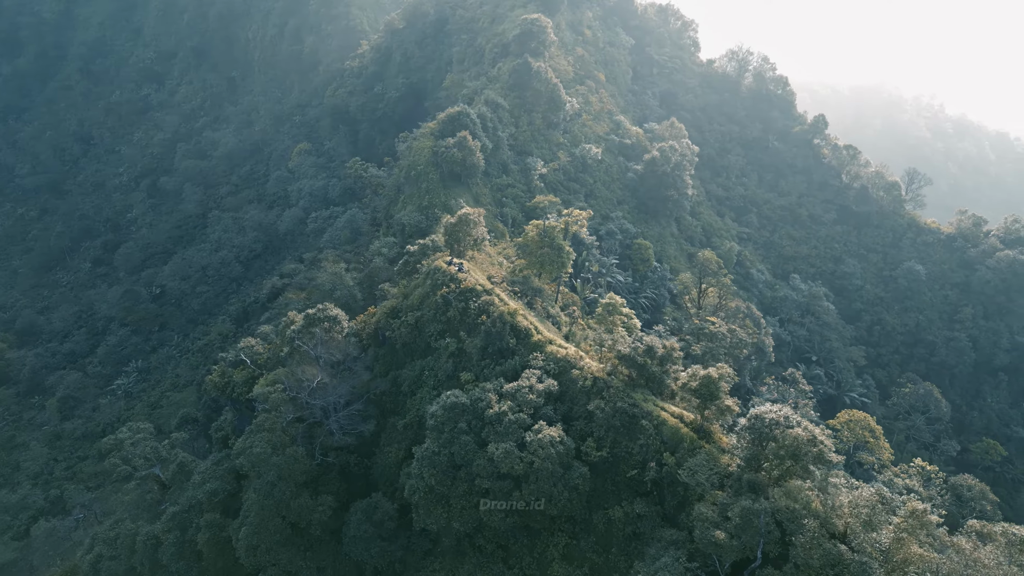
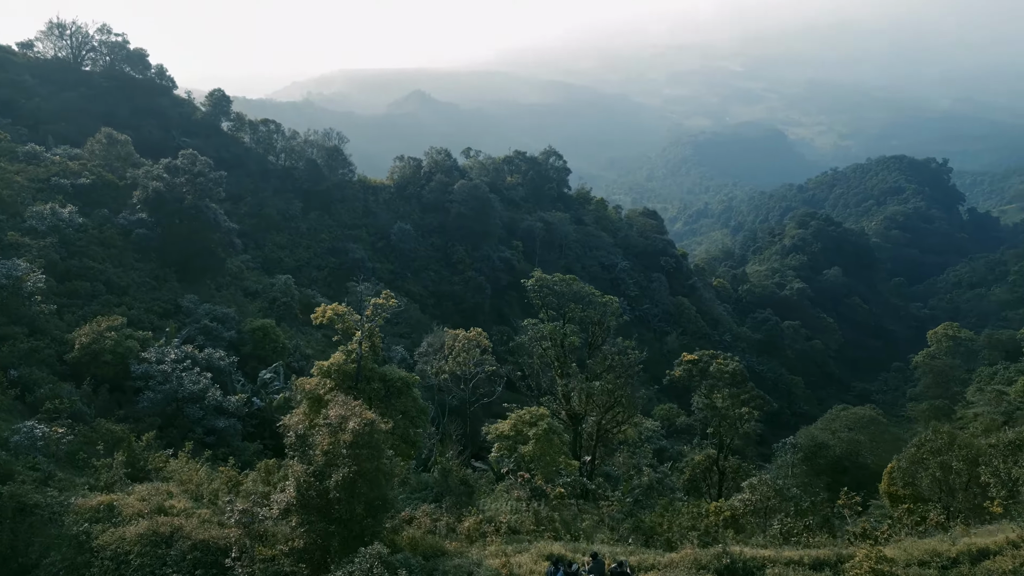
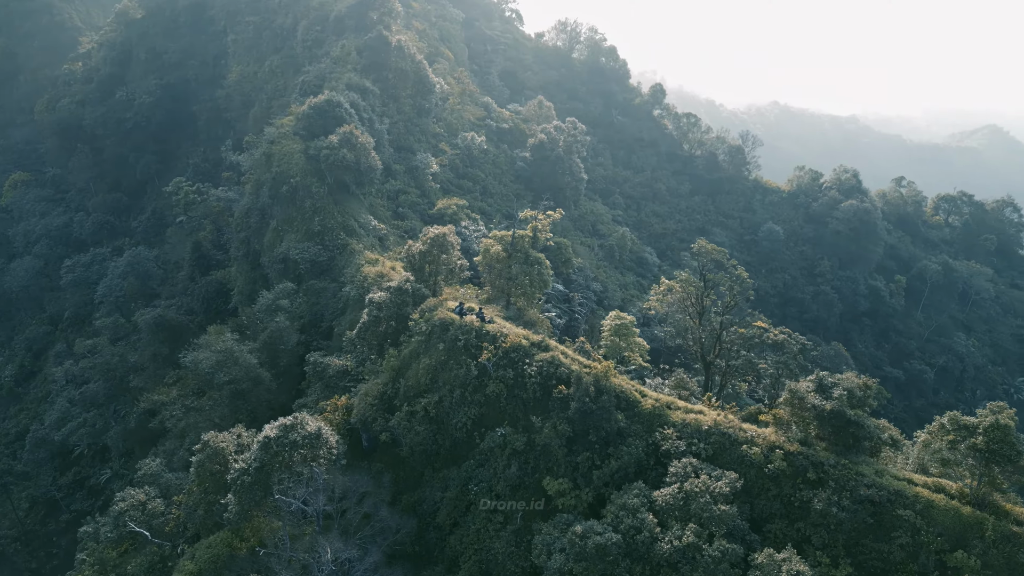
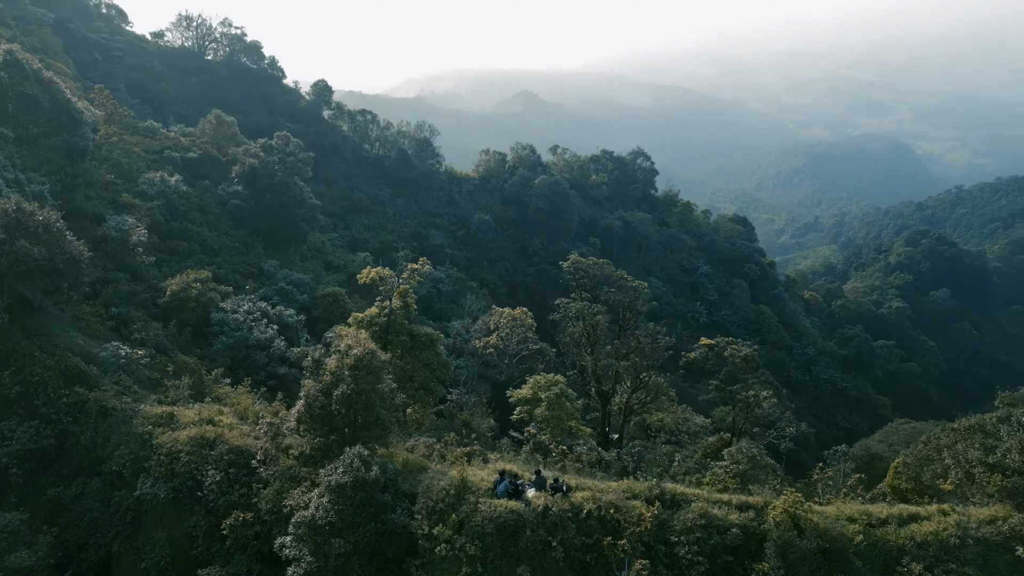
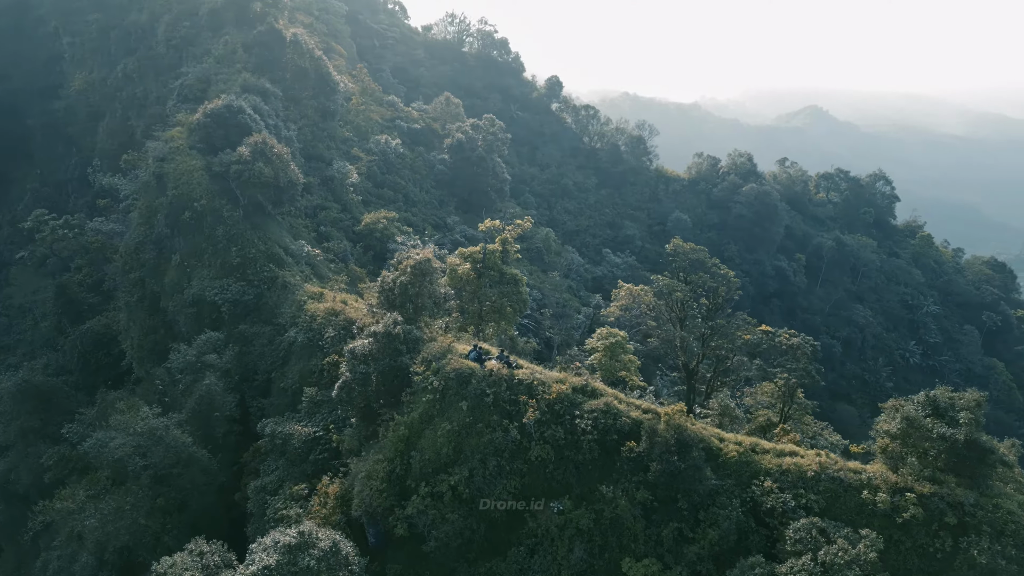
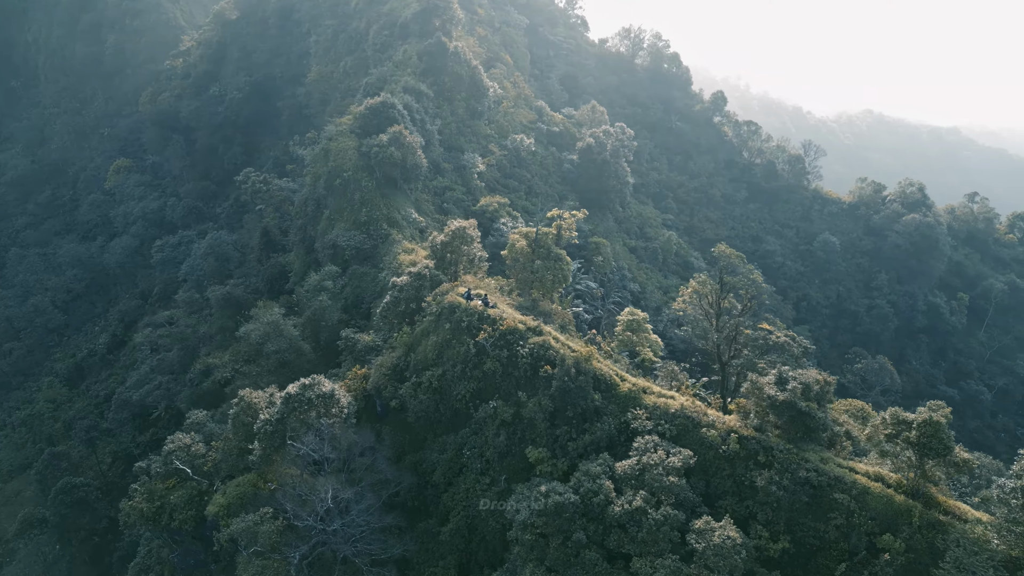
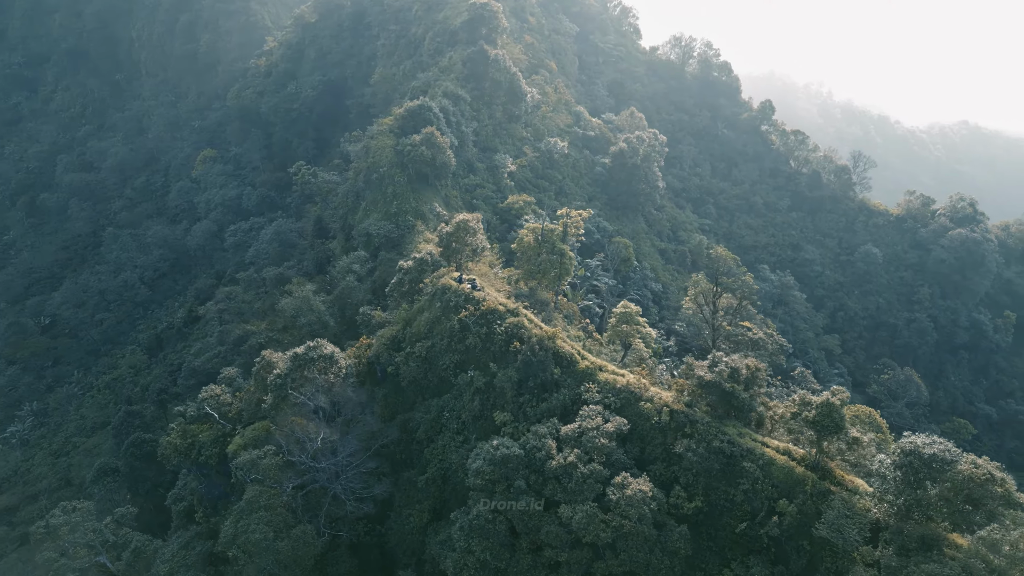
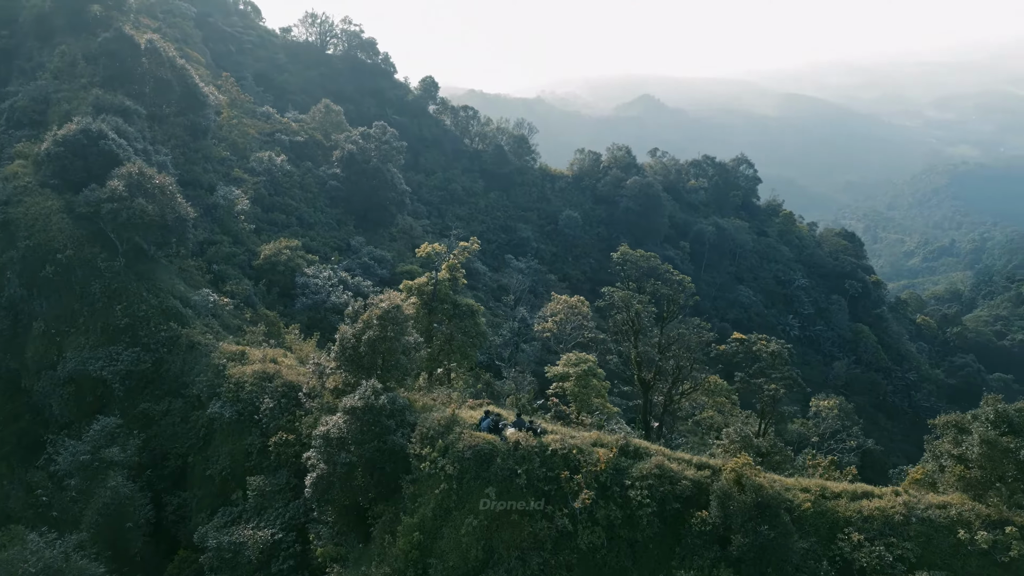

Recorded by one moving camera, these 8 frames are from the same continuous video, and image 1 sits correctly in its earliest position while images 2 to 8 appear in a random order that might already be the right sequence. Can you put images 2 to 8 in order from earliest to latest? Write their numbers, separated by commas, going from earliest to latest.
7, 6, 3, 5, 8, 4, 2
